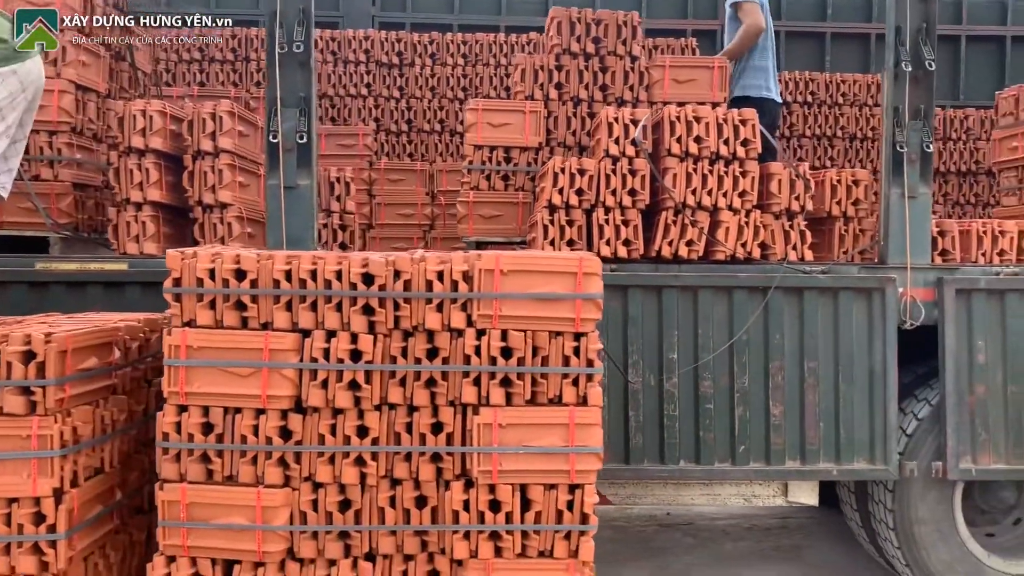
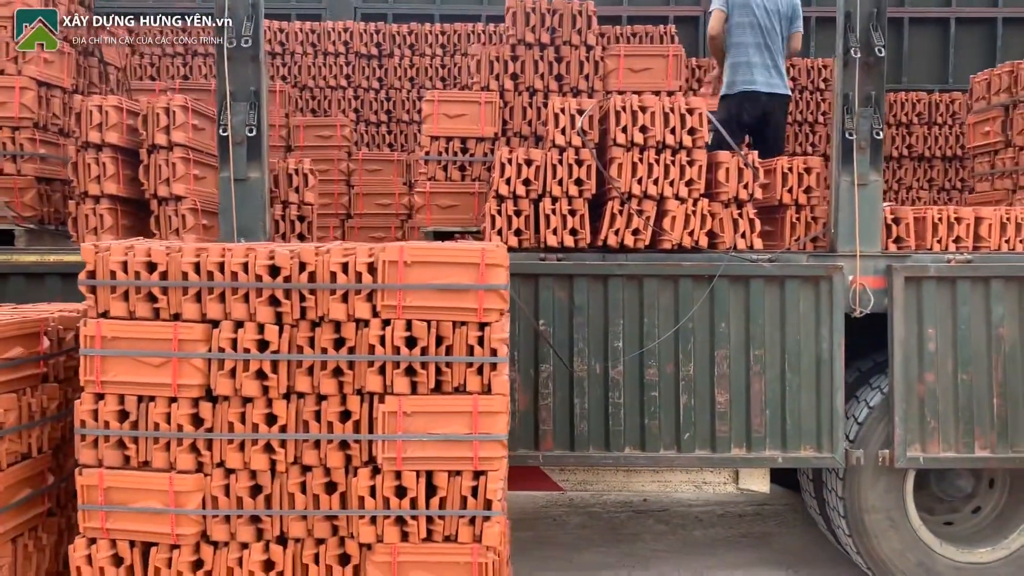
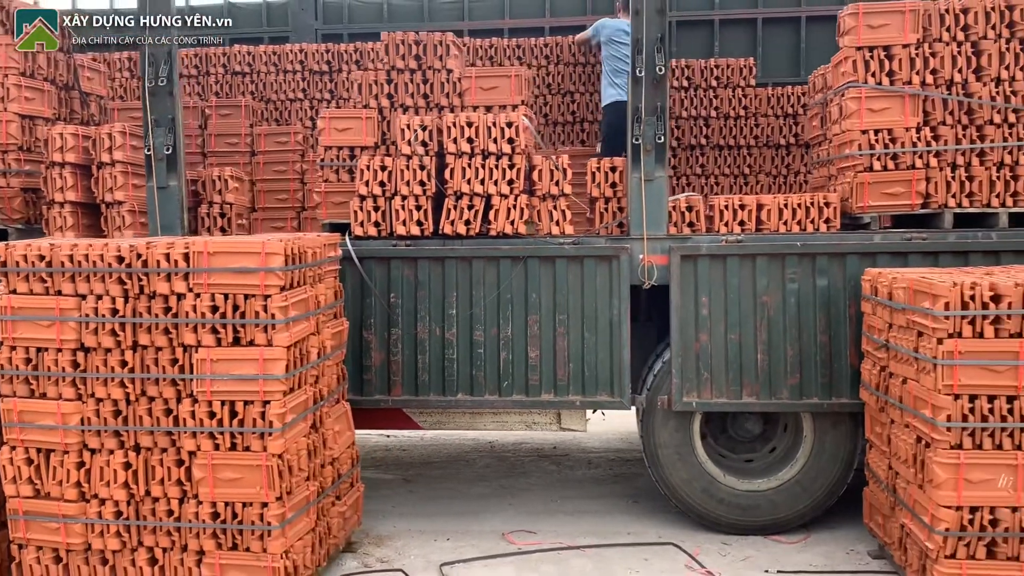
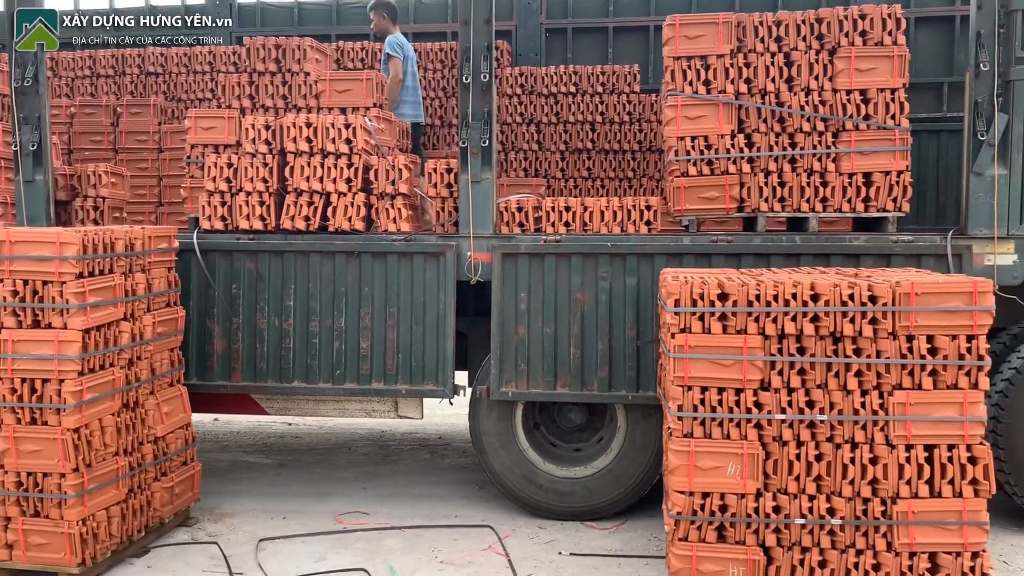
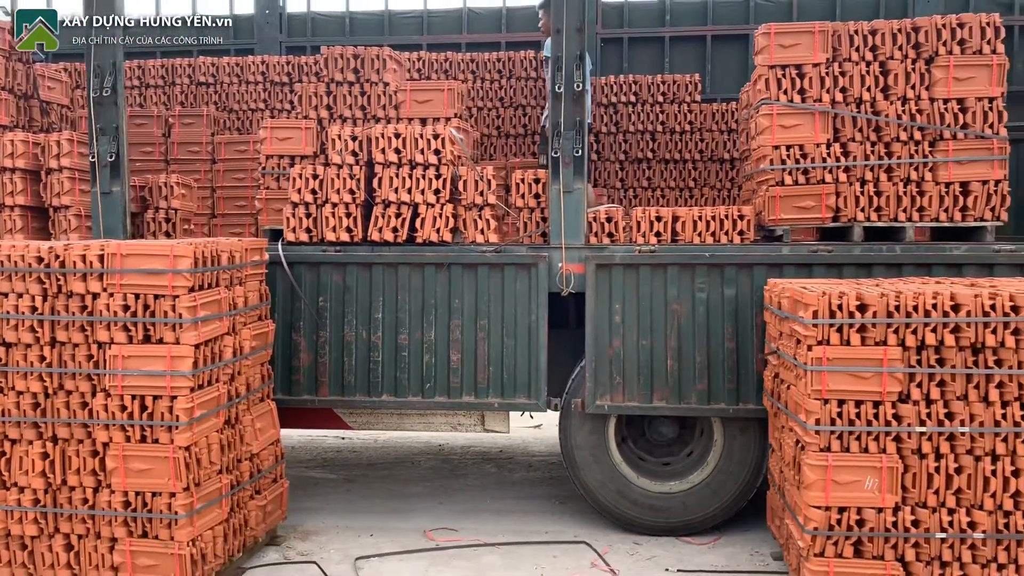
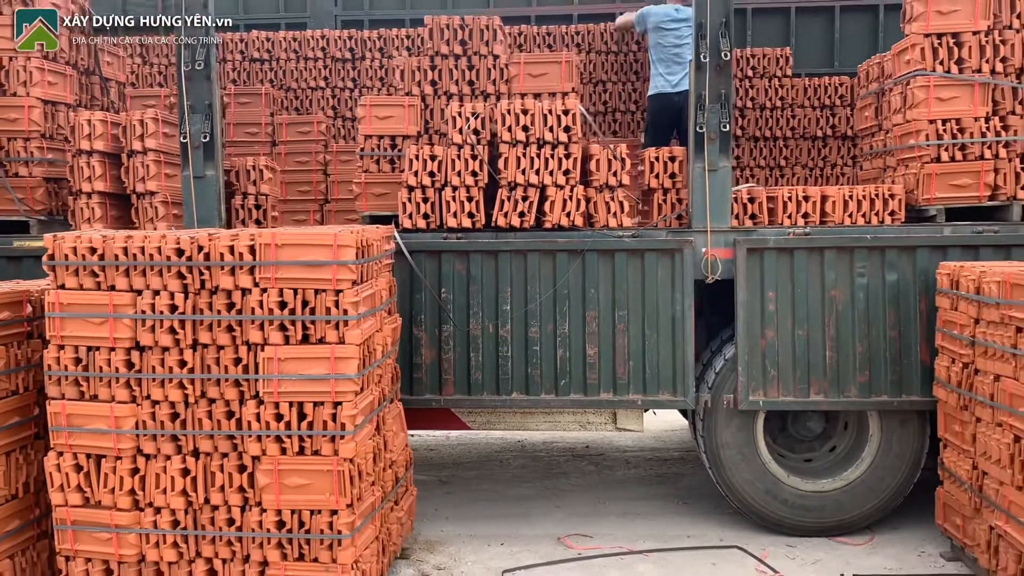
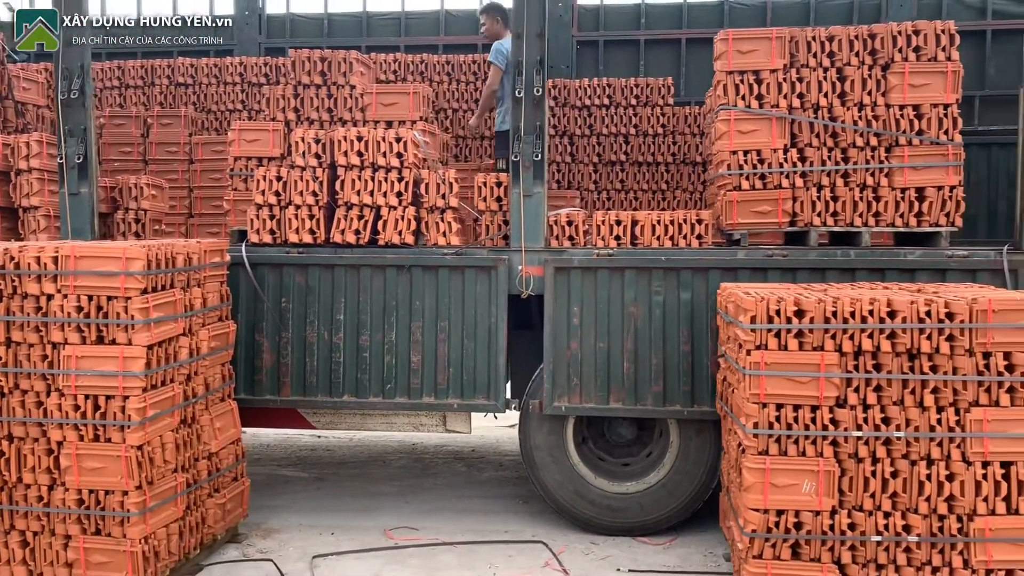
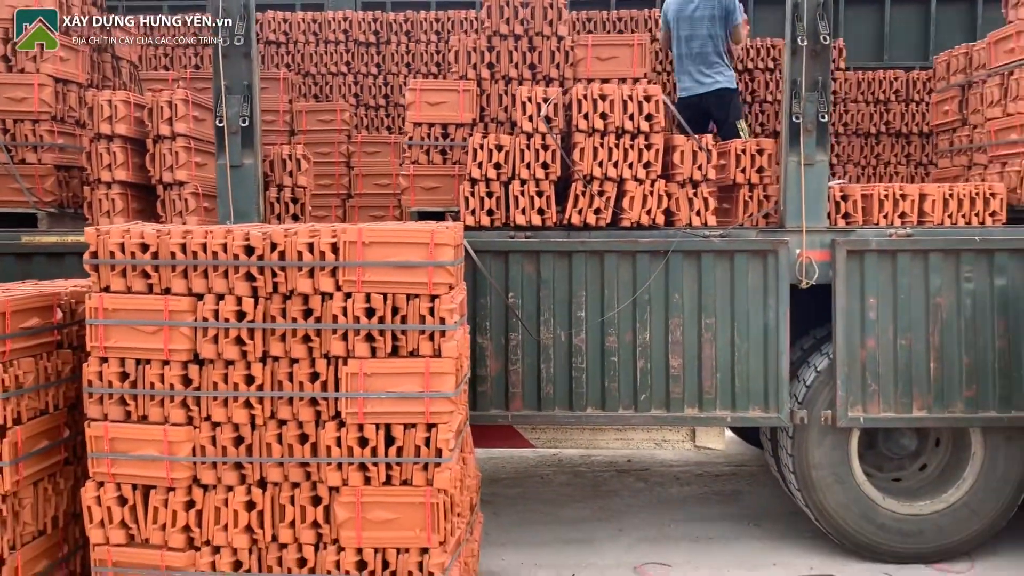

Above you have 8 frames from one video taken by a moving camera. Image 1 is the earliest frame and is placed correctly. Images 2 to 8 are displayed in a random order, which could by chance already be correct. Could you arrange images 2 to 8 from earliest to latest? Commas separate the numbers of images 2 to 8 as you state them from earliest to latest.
2, 8, 6, 3, 5, 7, 4
